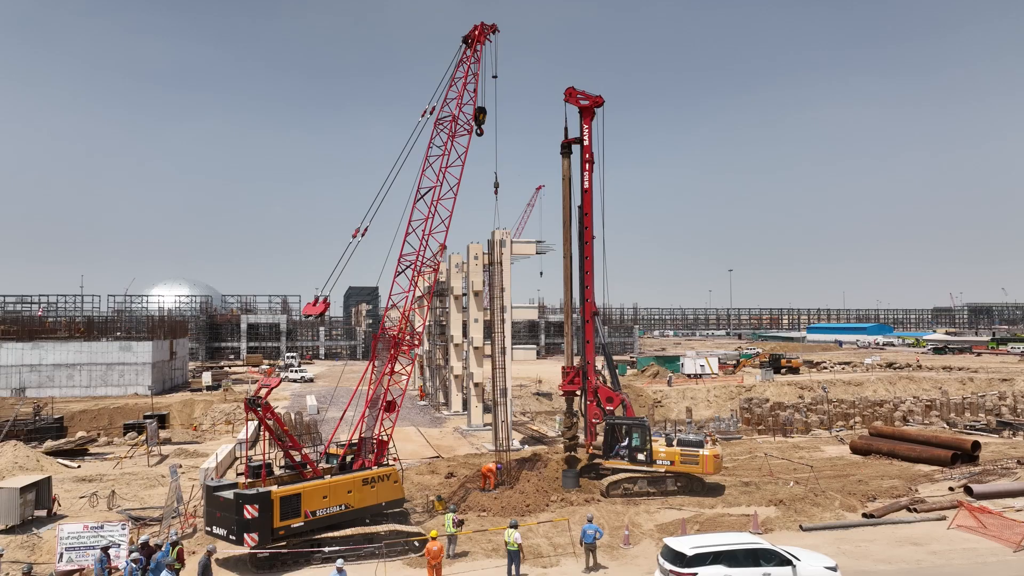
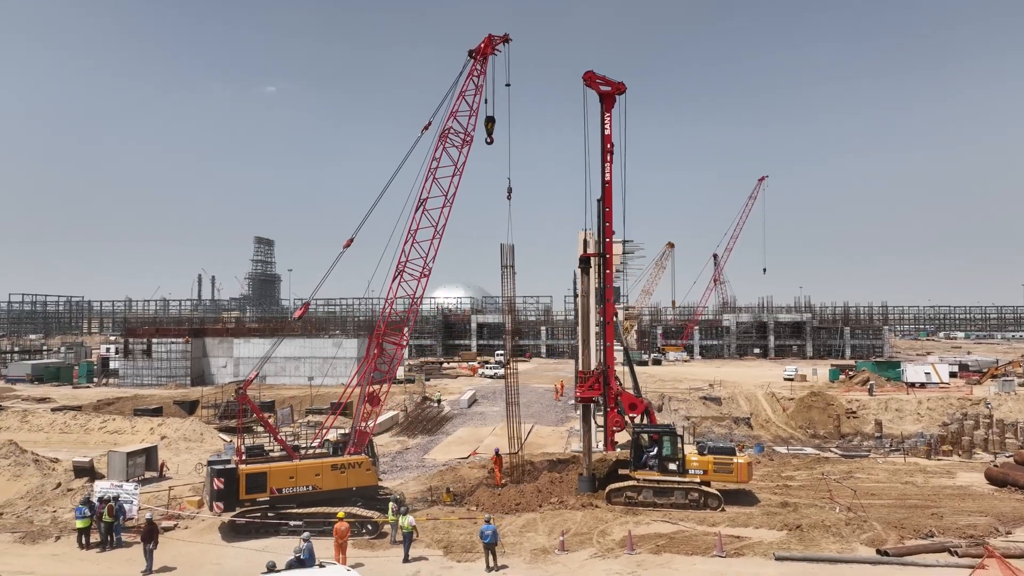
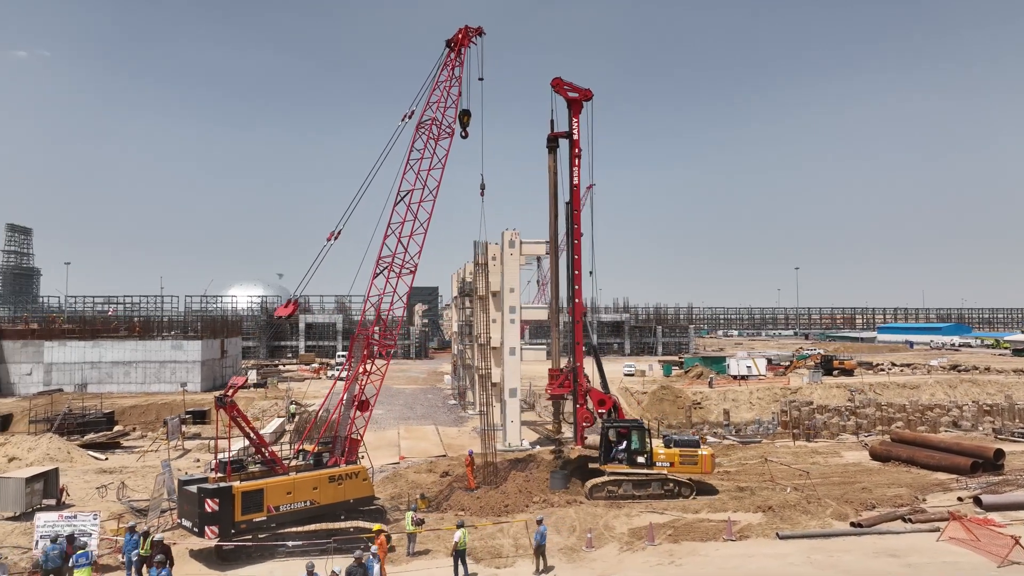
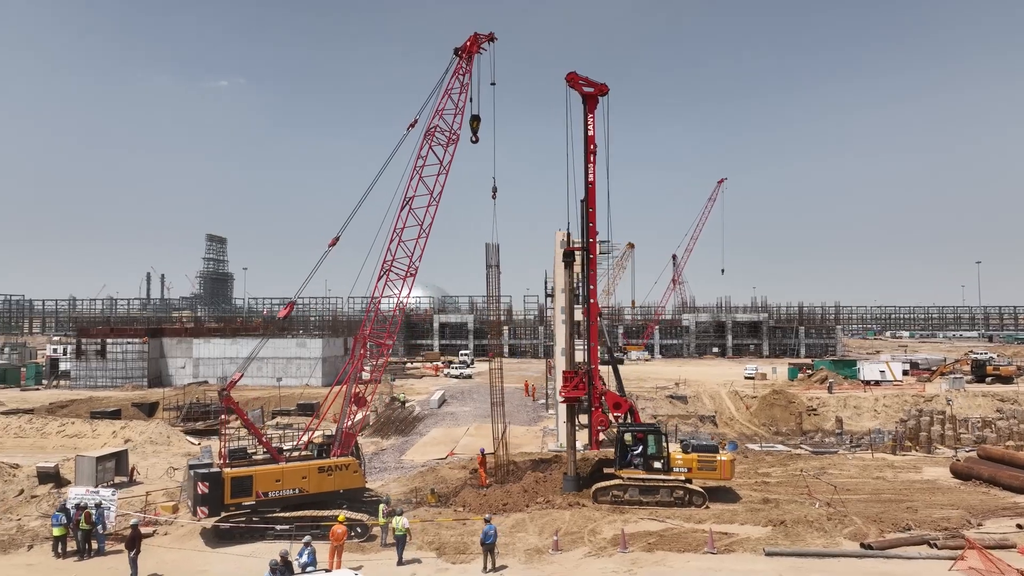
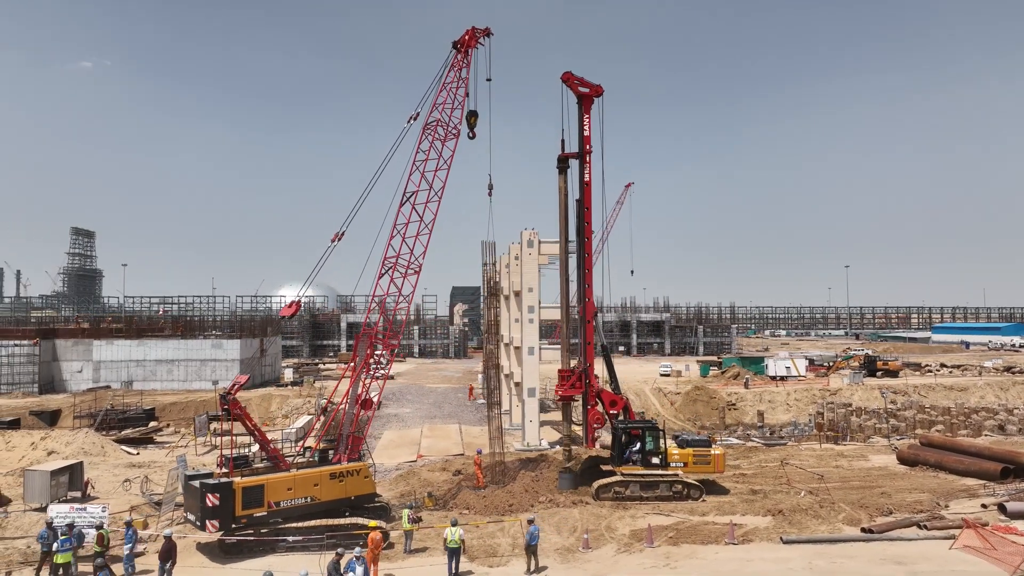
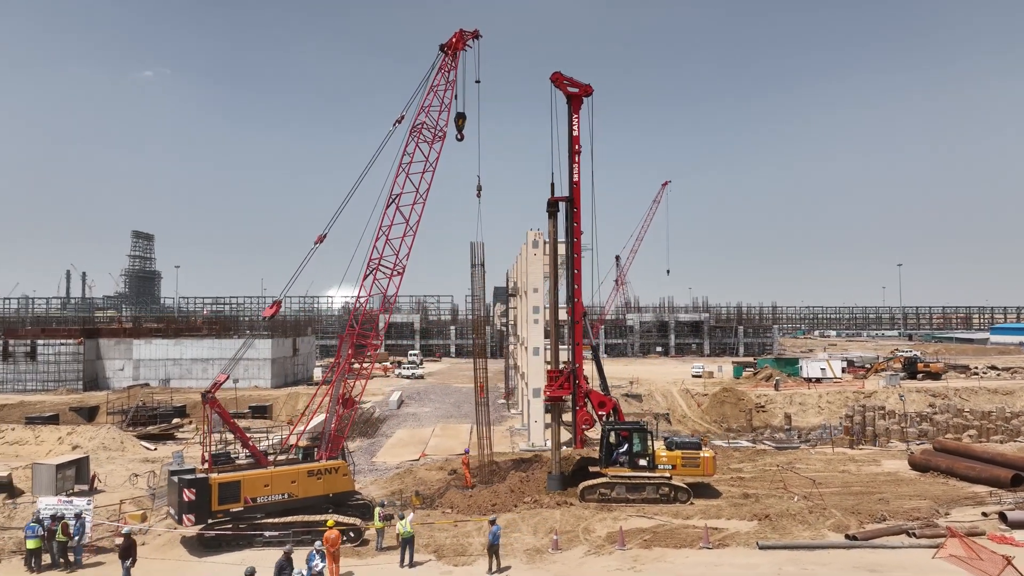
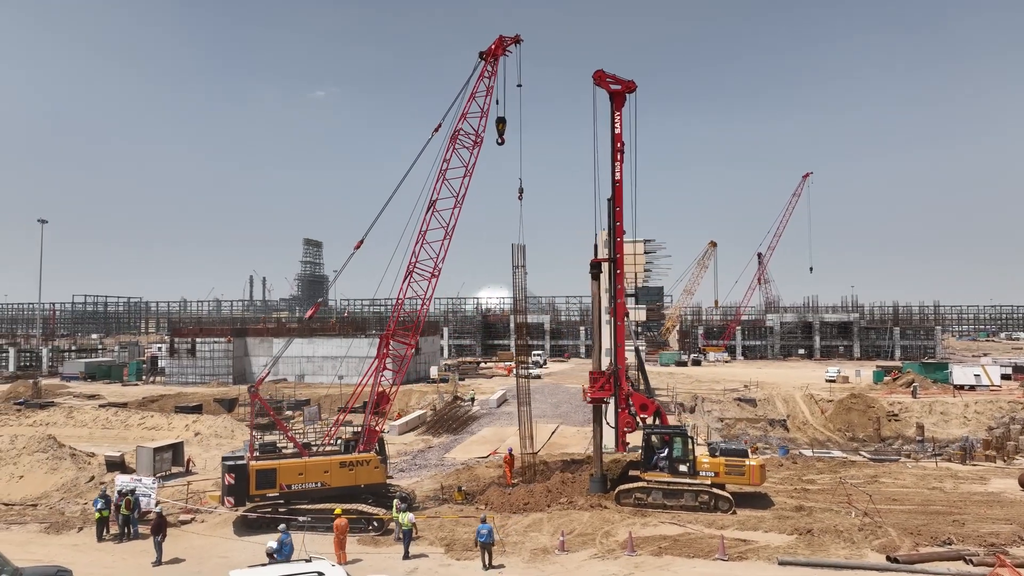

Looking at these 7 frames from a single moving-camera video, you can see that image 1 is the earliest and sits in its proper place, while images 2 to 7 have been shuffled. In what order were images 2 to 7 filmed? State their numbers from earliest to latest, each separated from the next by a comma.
3, 5, 6, 4, 2, 7
